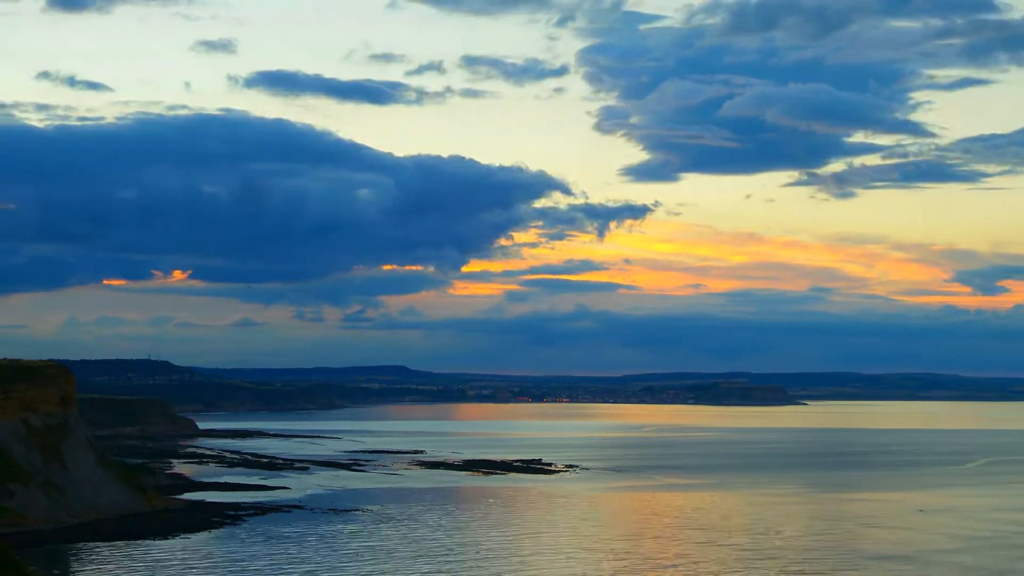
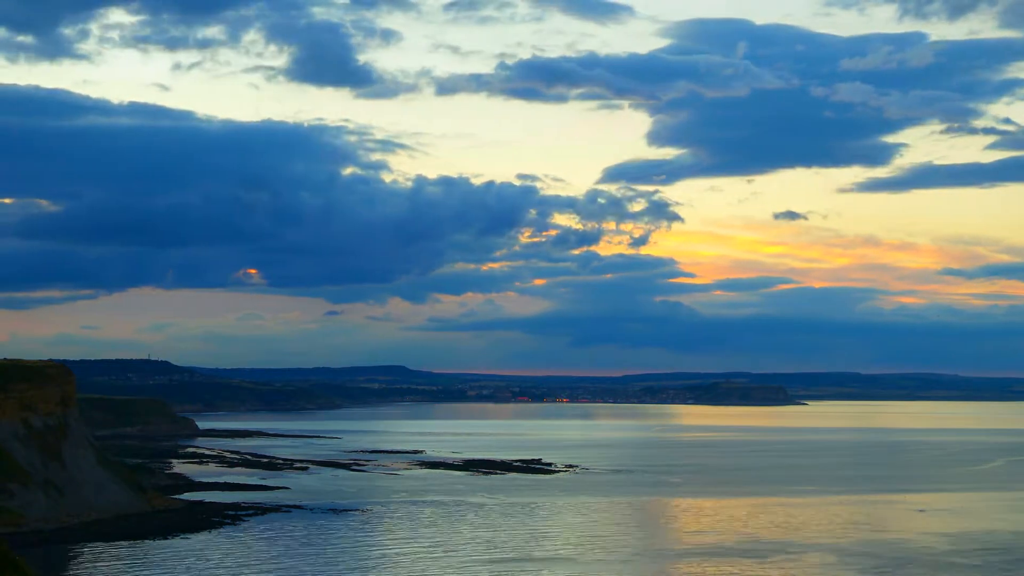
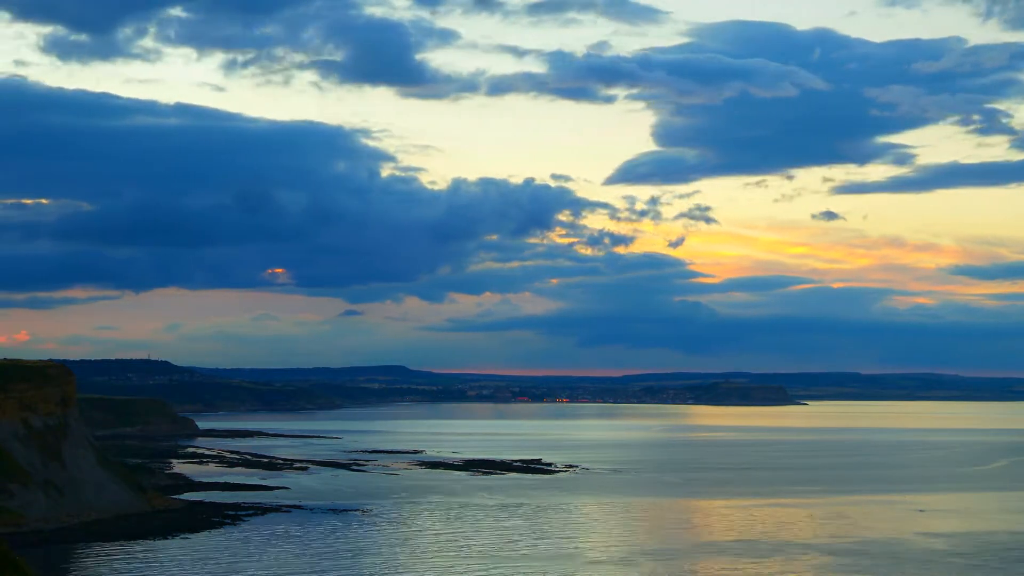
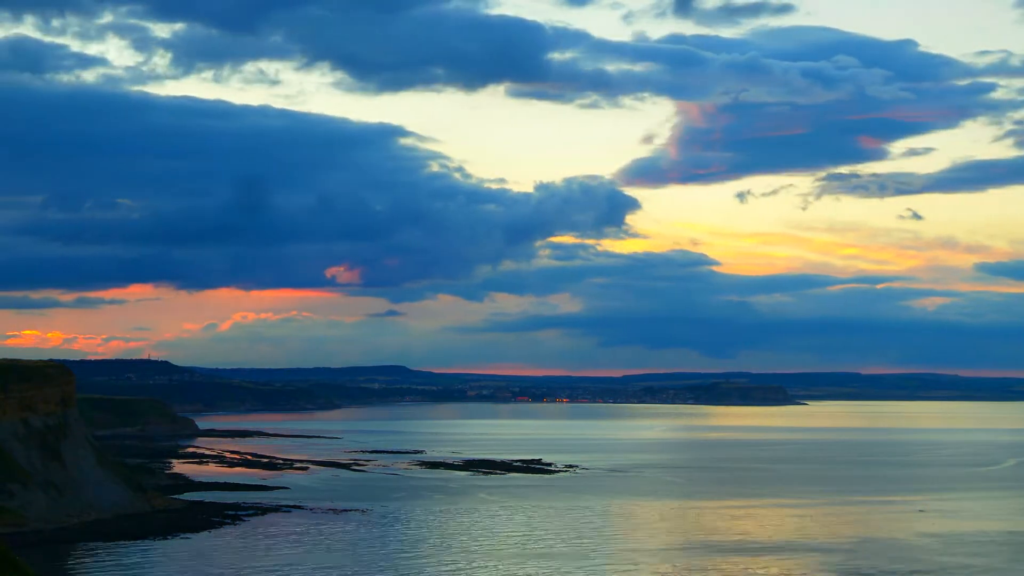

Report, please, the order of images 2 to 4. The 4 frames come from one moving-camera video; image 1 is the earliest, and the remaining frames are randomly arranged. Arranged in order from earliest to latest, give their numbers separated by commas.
2, 3, 4
